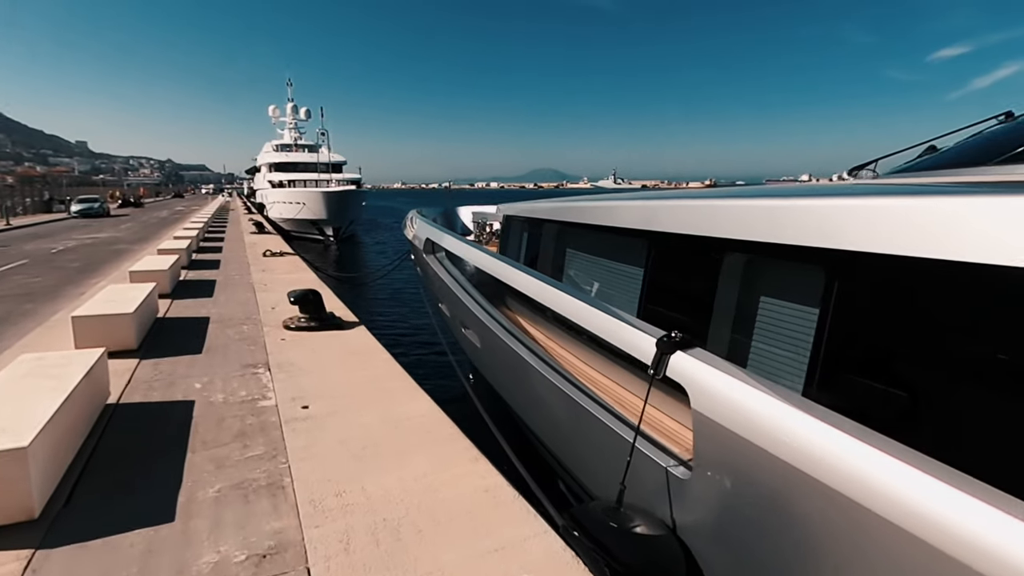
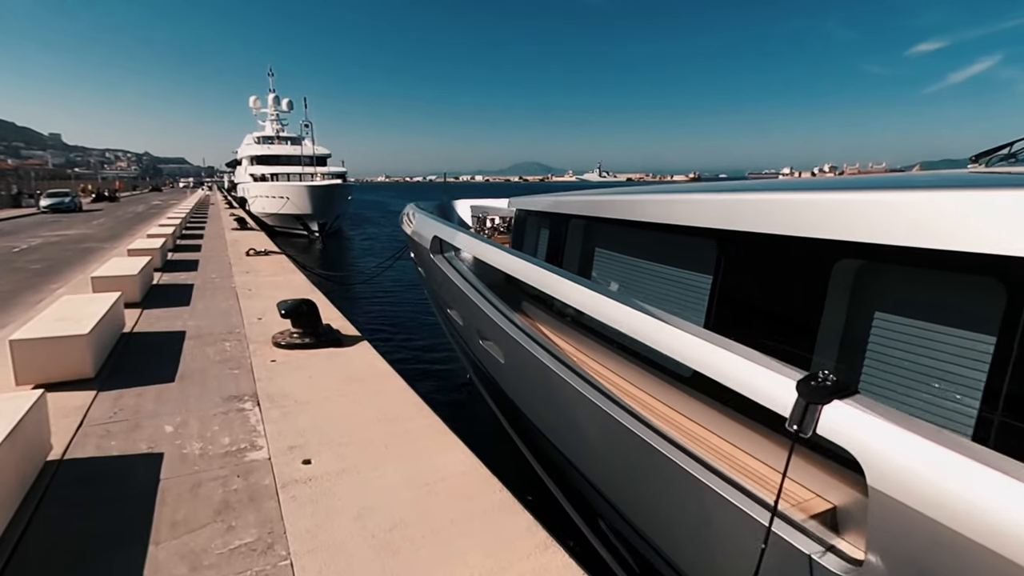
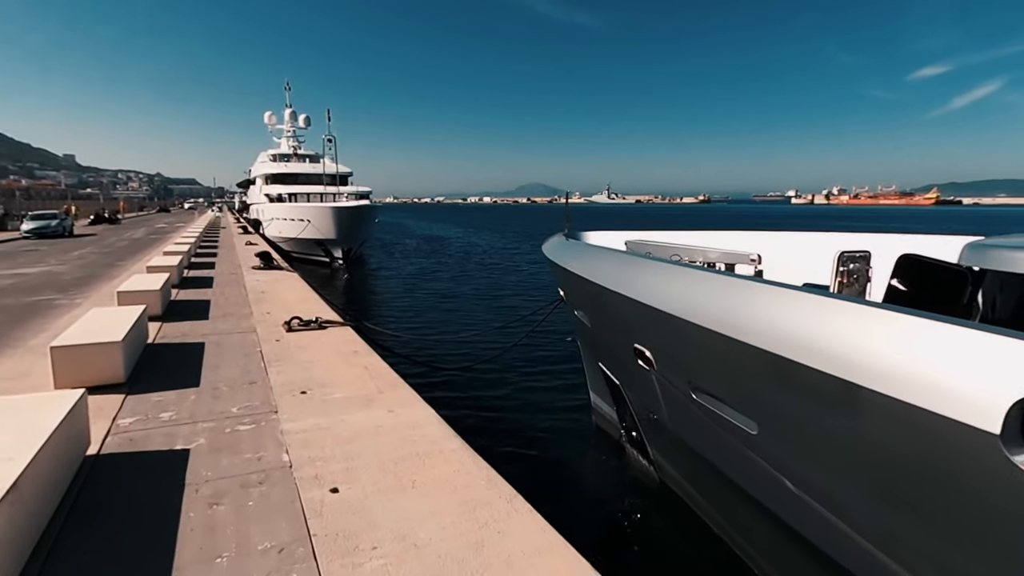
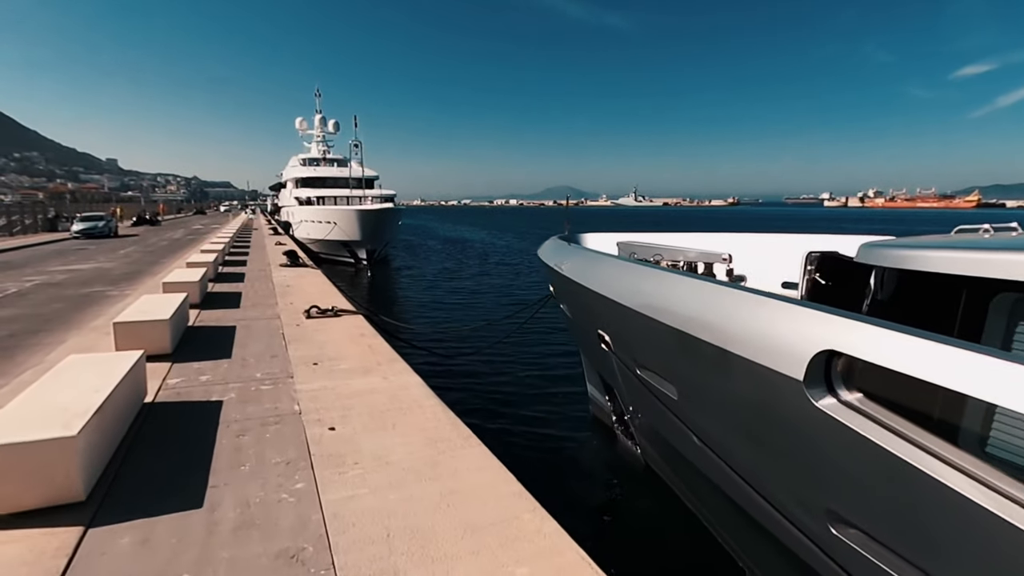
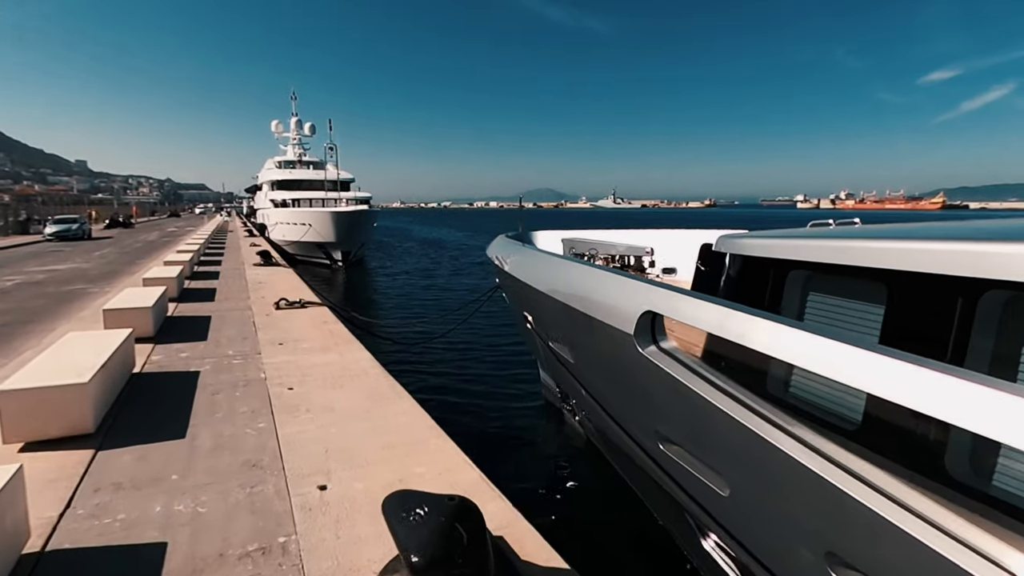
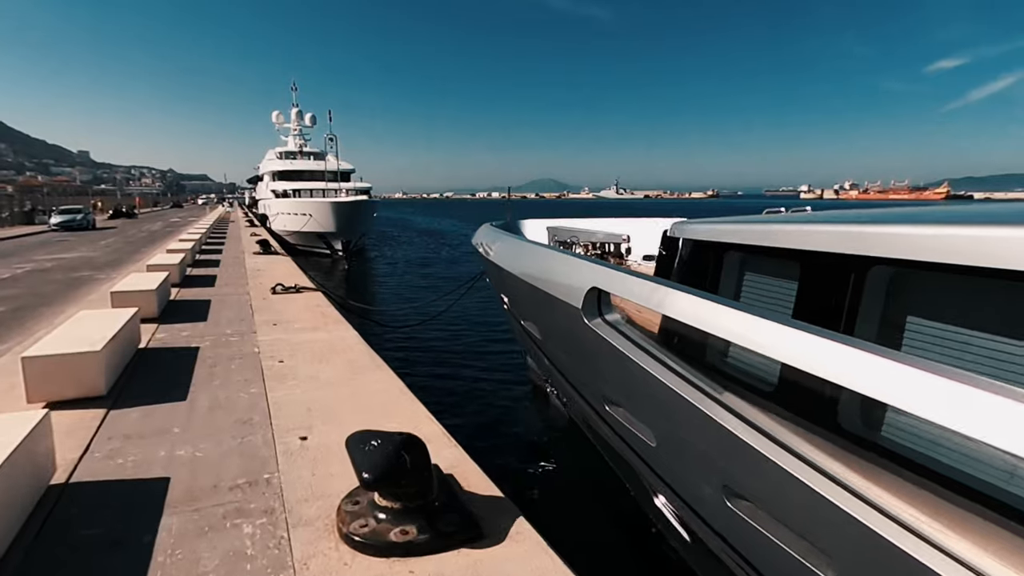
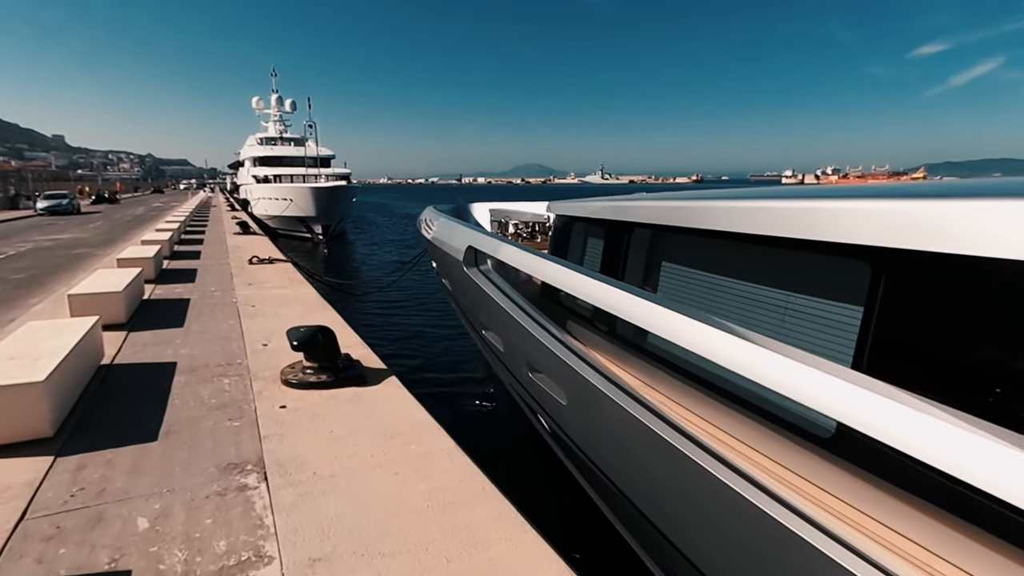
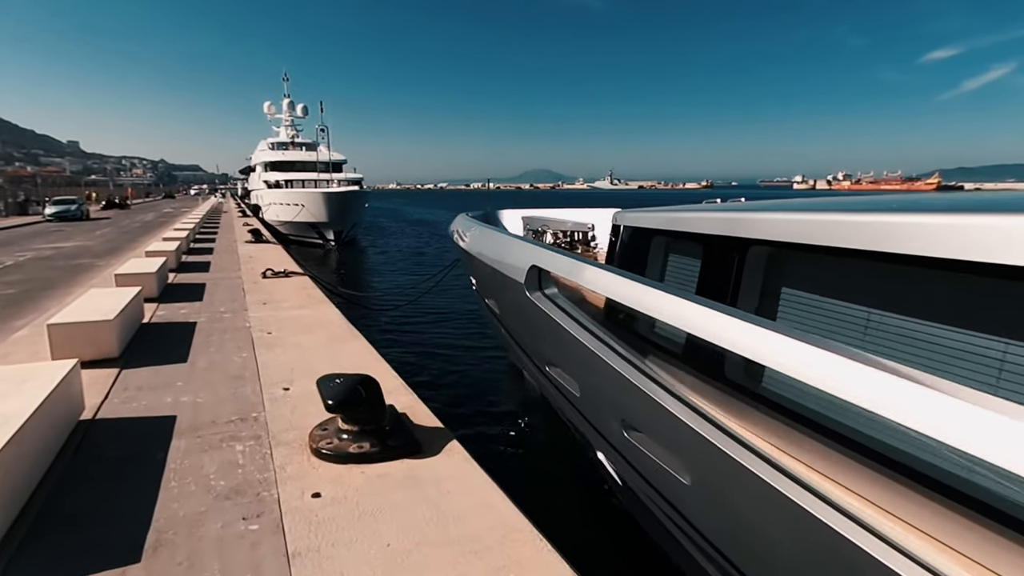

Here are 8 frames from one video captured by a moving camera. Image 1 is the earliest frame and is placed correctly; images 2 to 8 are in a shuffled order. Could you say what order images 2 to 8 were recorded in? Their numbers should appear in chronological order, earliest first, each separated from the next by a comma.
2, 7, 8, 6, 5, 4, 3
